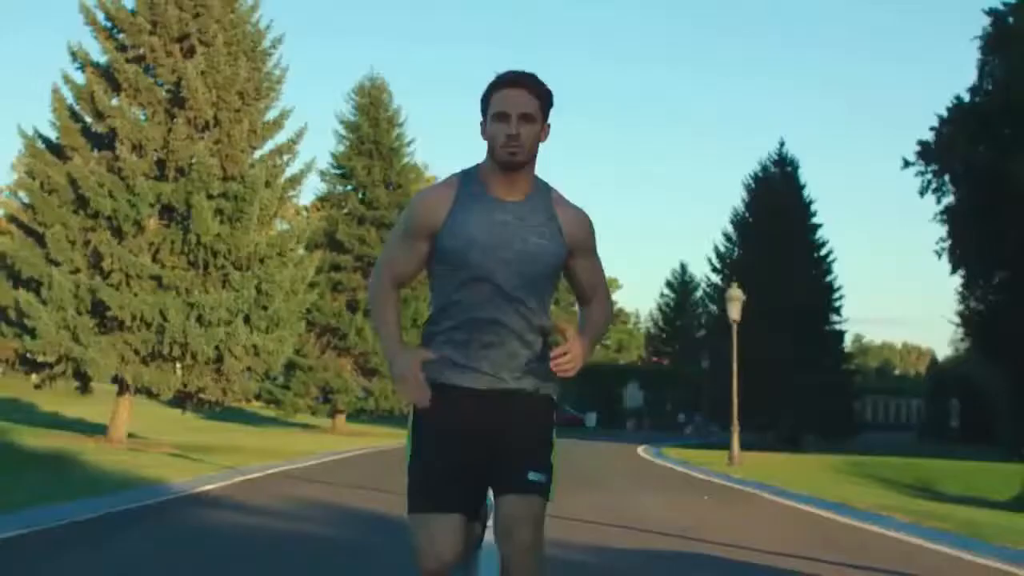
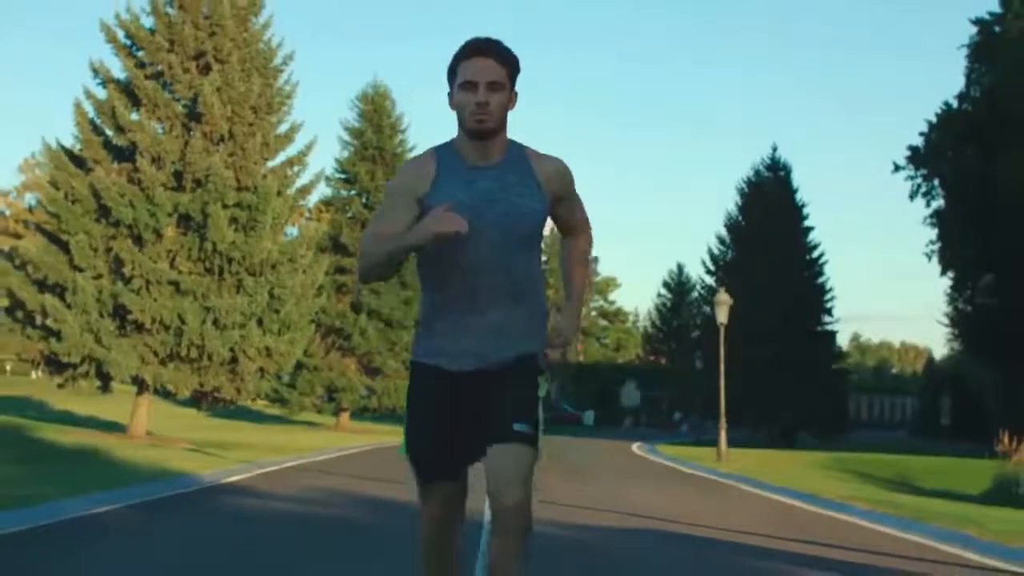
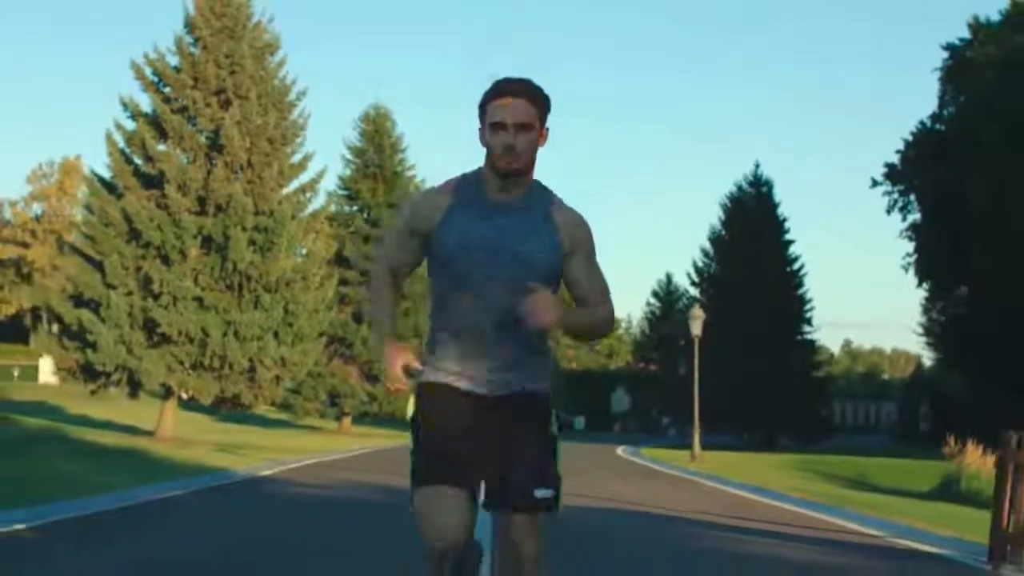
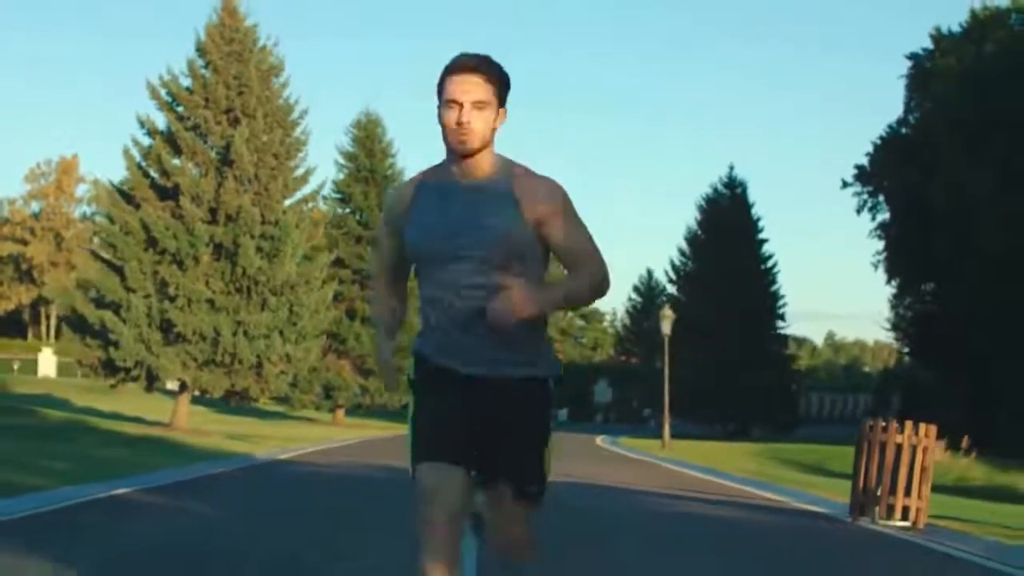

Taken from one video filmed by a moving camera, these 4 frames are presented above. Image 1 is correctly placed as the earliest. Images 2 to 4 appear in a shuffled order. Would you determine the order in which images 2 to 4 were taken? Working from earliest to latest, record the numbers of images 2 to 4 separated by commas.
2, 3, 4
